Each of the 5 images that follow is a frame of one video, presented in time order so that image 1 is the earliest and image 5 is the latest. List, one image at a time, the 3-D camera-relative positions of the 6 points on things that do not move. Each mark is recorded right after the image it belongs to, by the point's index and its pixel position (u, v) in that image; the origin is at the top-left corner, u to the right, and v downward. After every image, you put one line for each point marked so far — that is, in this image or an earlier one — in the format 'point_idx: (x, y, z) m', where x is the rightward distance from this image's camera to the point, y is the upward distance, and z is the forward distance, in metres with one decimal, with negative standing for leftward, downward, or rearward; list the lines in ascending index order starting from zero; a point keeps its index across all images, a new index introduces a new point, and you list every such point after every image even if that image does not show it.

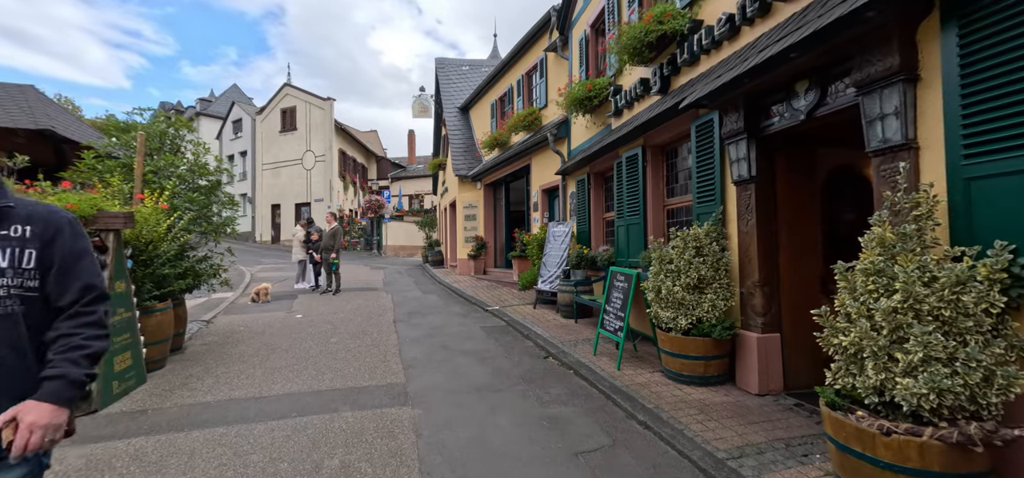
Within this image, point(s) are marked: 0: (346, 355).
0: (-2.0, -1.4, +5.4) m
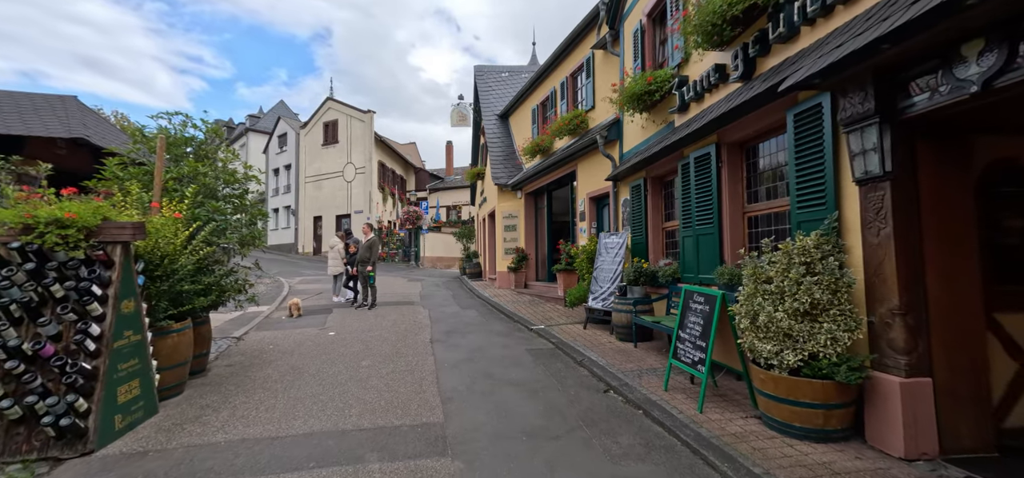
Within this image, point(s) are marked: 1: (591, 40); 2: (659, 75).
0: (-1.5, -1.6, +4.8) m
1: (+1.8, +4.5, +10.1) m
2: (+2.0, +2.3, +6.2) m
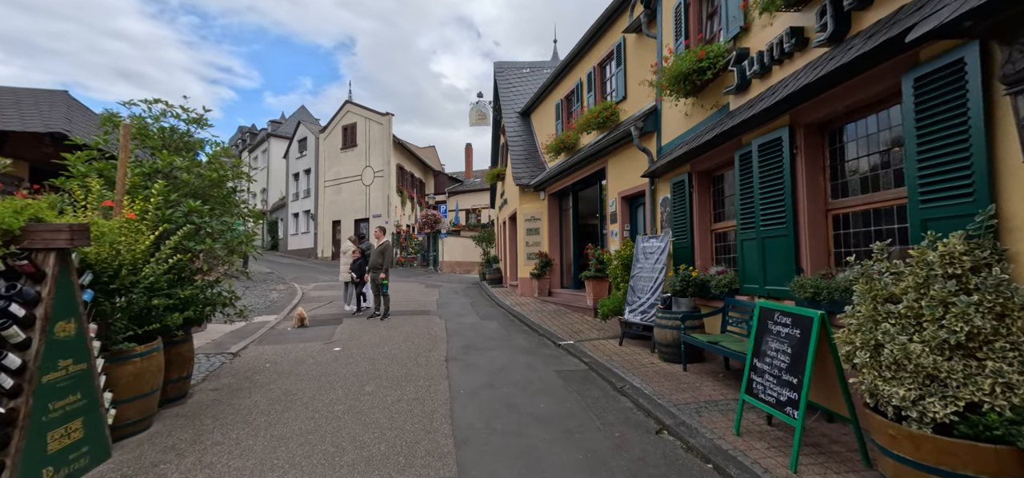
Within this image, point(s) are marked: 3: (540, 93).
0: (-1.2, -1.6, +4.0) m
1: (+2.3, +4.4, +9.2) m
2: (+2.4, +2.2, +5.2) m
3: (+0.9, +4.4, +13.5) m
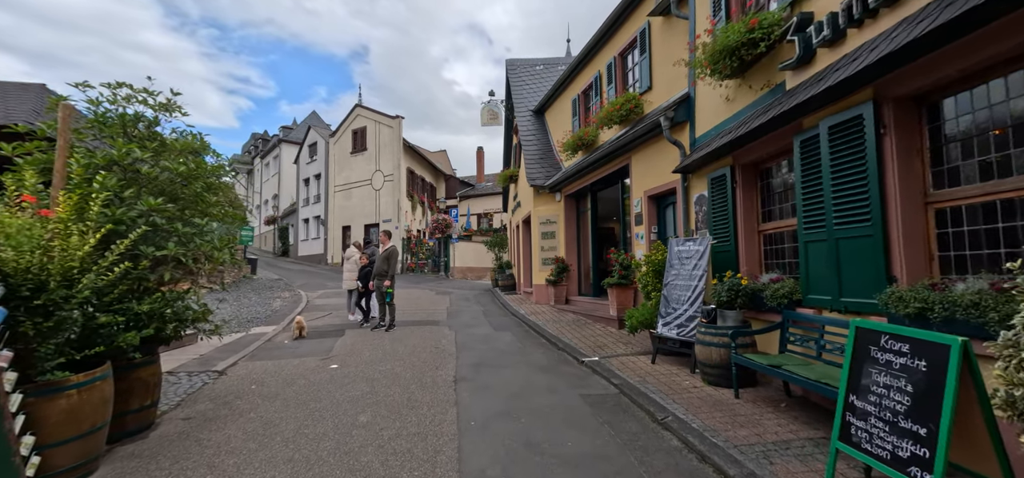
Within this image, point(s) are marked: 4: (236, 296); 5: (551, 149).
0: (-1.0, -1.6, +3.3) m
1: (+2.5, +4.4, +8.4) m
2: (+2.5, +2.2, +4.5) m
3: (+1.2, +4.3, +12.8) m
4: (-8.6, -1.8, +13.8) m
5: (+1.2, +2.7, +13.5) m
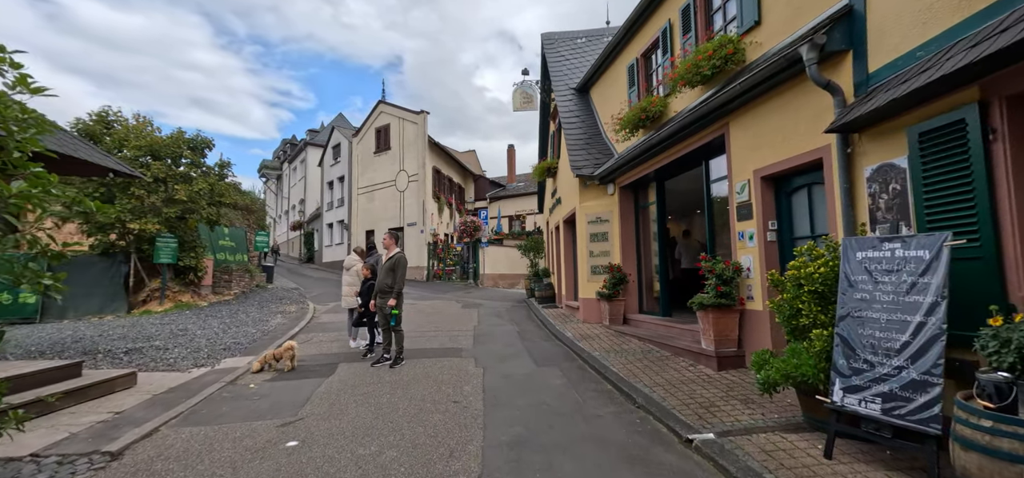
0: (-0.7, -1.6, +1.0) m
1: (+3.2, +4.4, +5.9) m
2: (+2.9, +2.2, +2.0) m
3: (+2.2, +4.2, +10.3) m
4: (-7.5, -2.0, +12.0) m
5: (+2.2, +2.7, +11.1) m
